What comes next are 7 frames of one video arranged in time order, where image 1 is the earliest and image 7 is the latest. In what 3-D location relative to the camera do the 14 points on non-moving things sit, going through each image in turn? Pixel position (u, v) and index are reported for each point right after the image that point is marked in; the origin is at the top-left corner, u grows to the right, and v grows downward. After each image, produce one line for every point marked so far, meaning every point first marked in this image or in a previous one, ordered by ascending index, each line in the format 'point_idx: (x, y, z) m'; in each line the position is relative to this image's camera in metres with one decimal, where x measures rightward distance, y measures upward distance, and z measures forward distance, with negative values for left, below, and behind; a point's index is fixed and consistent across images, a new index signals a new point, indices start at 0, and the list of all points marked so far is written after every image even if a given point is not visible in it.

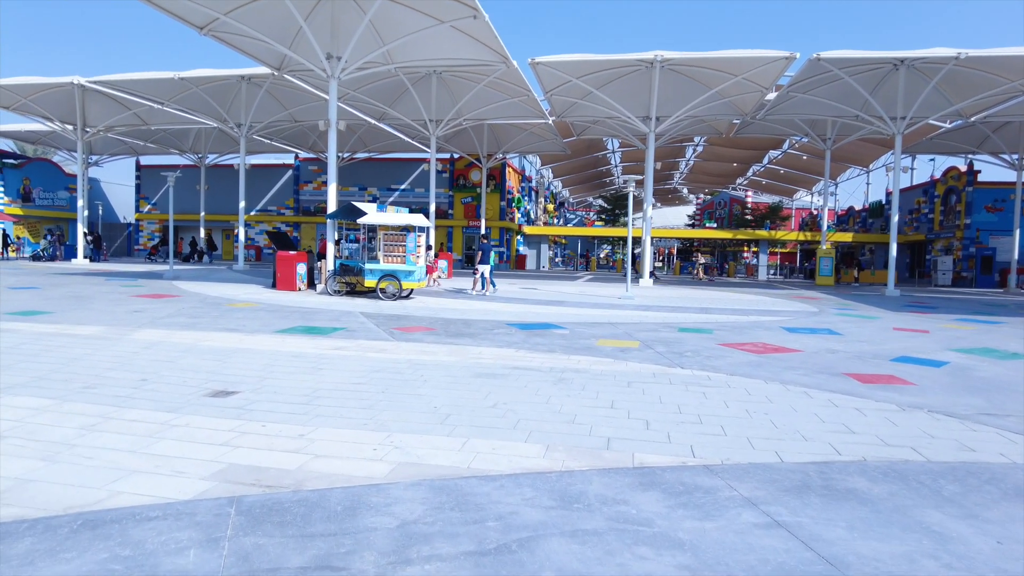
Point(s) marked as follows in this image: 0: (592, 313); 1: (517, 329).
0: (+2.1, -0.7, +16.8) m
1: (+0.1, -0.9, +13.2) m
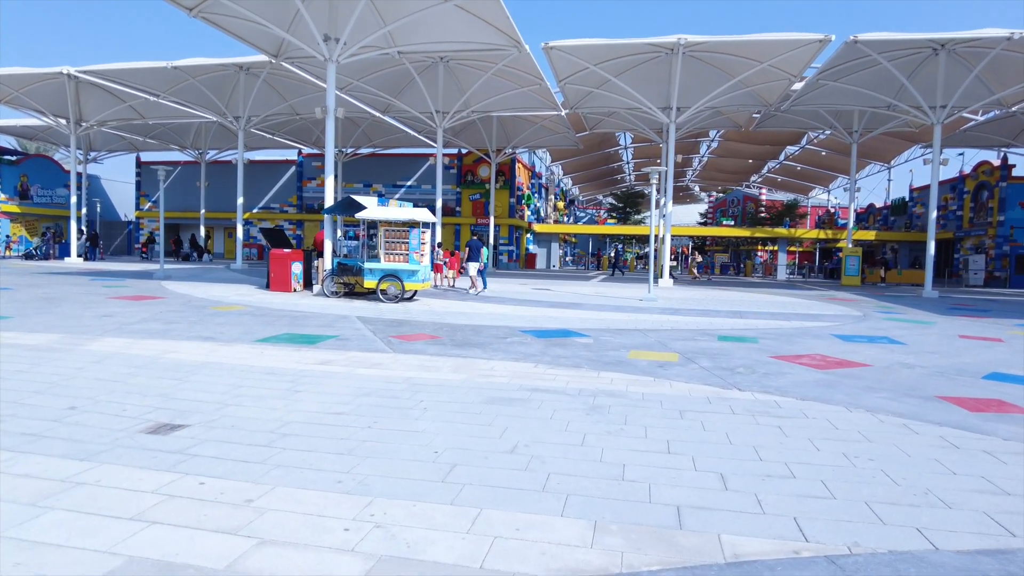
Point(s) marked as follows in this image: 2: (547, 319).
0: (+2.5, -0.7, +15.1) m
1: (+0.4, -0.9, +11.5) m
2: (+0.7, -0.7, +14.4) m
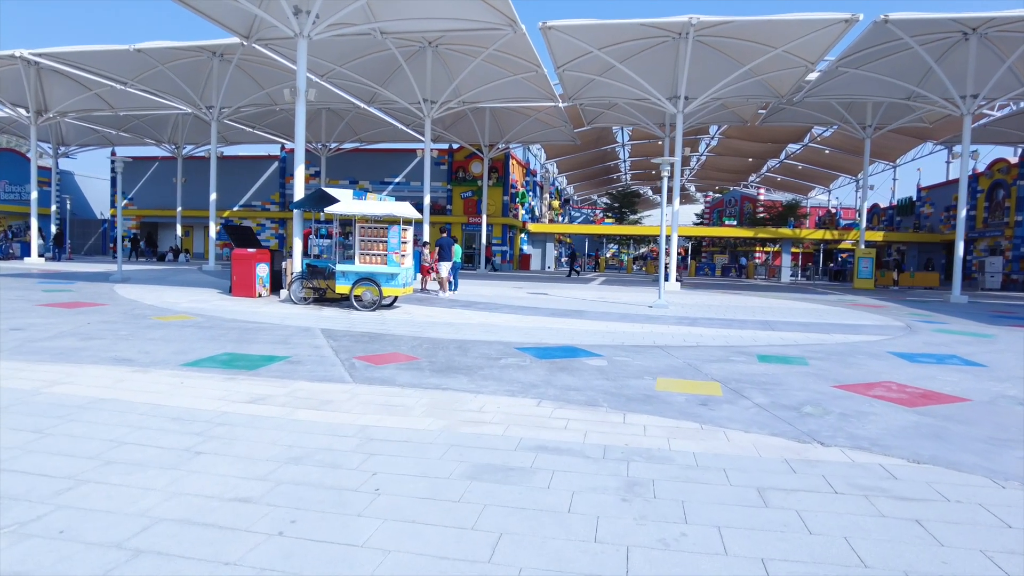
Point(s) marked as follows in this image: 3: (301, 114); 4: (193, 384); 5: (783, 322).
0: (+2.3, -0.8, +12.9) m
1: (+0.3, -1.0, +9.2) m
2: (+0.6, -0.8, +12.1) m
3: (-5.8, +4.7, +17.8) m
4: (-3.7, -1.1, +7.7) m
5: (+6.3, -0.8, +15.2) m
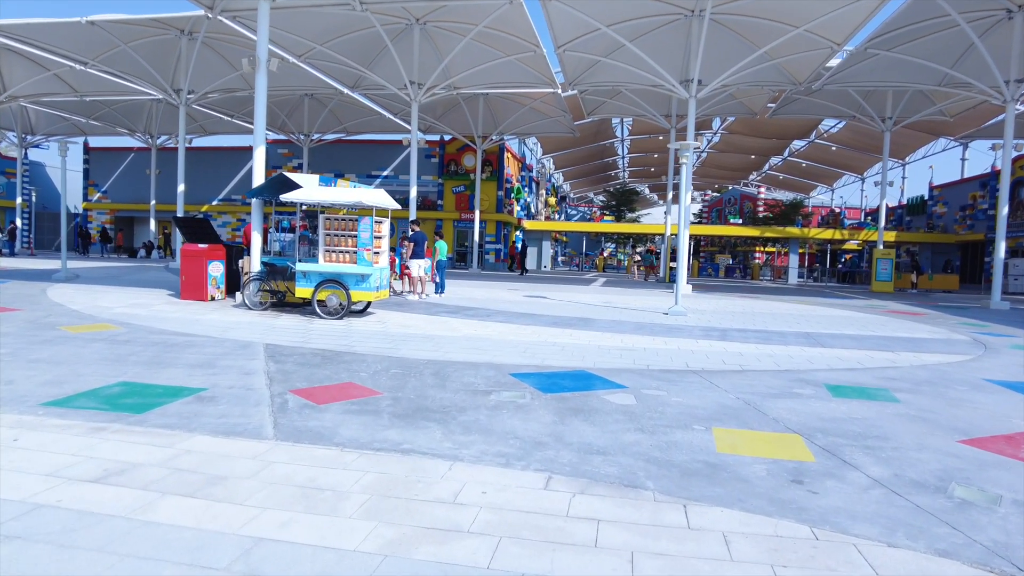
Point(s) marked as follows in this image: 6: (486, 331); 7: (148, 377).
0: (+2.2, -0.9, +10.5) m
1: (+0.2, -1.1, +6.8) m
2: (+0.5, -0.9, +9.7) m
3: (-5.9, +4.7, +15.3) m
4: (-3.8, -1.2, +5.2) m
5: (+6.2, -0.9, +12.8) m
6: (-0.5, -0.8, +11.9) m
7: (-4.2, -1.0, +7.5) m
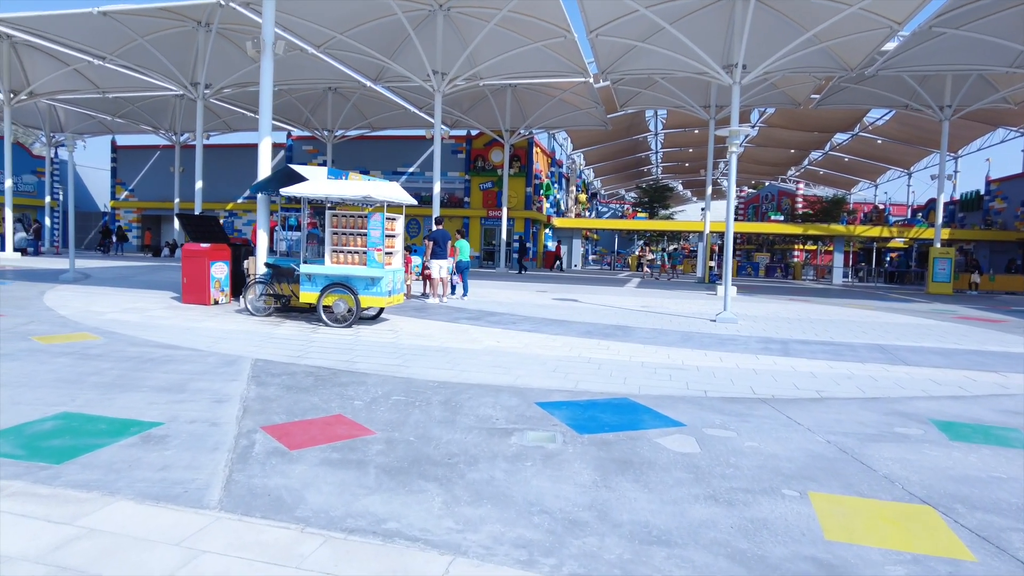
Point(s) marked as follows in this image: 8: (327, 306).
0: (+2.6, -1.0, +8.9) m
1: (+0.5, -1.2, +5.3) m
2: (+0.9, -1.0, +8.2) m
3: (-5.3, +4.6, +14.1) m
4: (-3.6, -1.3, +4.0) m
5: (+6.6, -1.0, +11.0) m
6: (0.0, -0.9, +10.4) m
7: (-3.9, -1.1, +6.2) m
8: (-3.3, -0.3, +11.8) m
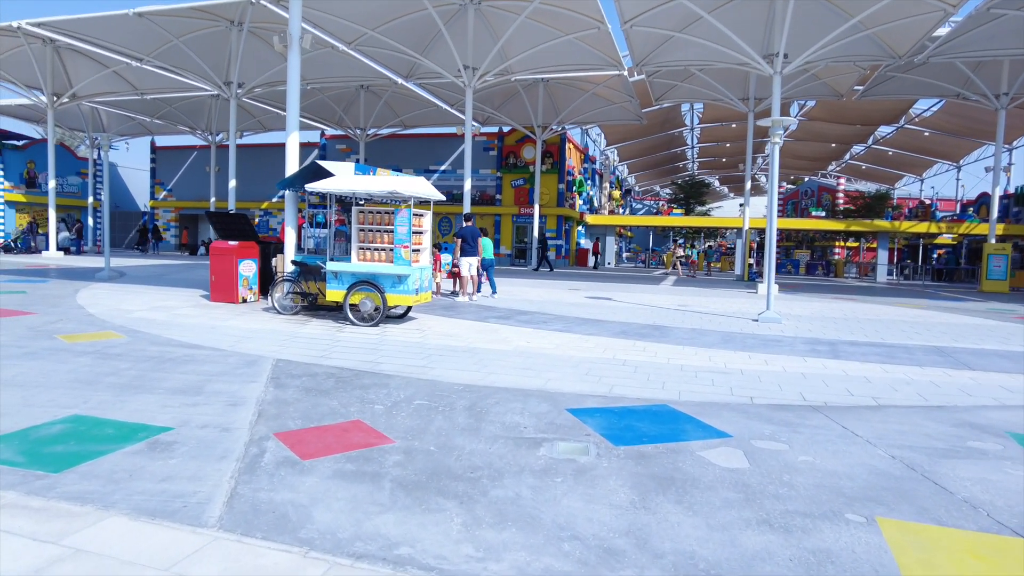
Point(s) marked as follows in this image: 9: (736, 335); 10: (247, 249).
0: (+3.0, -1.0, +8.3) m
1: (+0.7, -1.2, +4.9) m
2: (+1.3, -1.0, +7.7) m
3: (-4.6, +4.7, +13.9) m
4: (-3.5, -1.3, +3.7) m
5: (+7.1, -1.0, +10.3) m
6: (+0.4, -0.8, +10.0) m
7: (-3.6, -1.1, +6.0) m
8: (-2.8, -0.3, +11.5) m
9: (+3.9, -0.8, +11.3) m
10: (-5.7, +0.8, +14.1) m
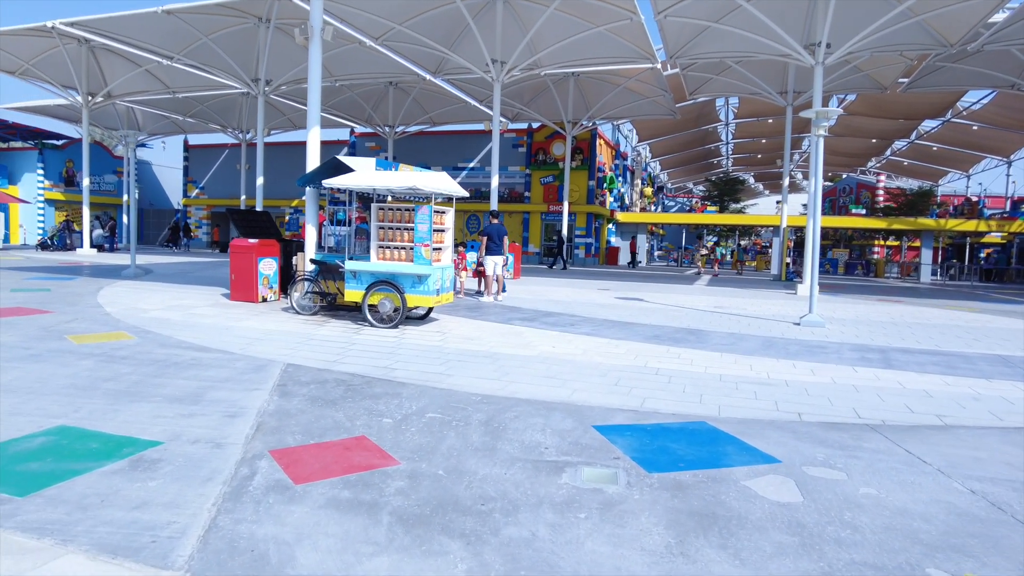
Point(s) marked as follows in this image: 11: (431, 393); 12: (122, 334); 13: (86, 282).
0: (+3.3, -1.0, +7.6) m
1: (+0.8, -1.3, +4.3) m
2: (+1.5, -1.0, +7.1) m
3: (-4.0, +4.7, +13.5) m
4: (-3.4, -1.3, +3.3) m
5: (+7.5, -1.0, +9.4) m
6: (+0.8, -0.9, +9.4) m
7: (-3.5, -1.1, +5.6) m
8: (-2.3, -0.3, +11.1) m
9: (+4.3, -0.8, +10.6) m
10: (-5.1, +0.9, +13.8) m
11: (-0.8, -1.1, +6.7) m
12: (-5.7, -0.7, +9.5) m
13: (-11.2, +0.2, +17.1) m
